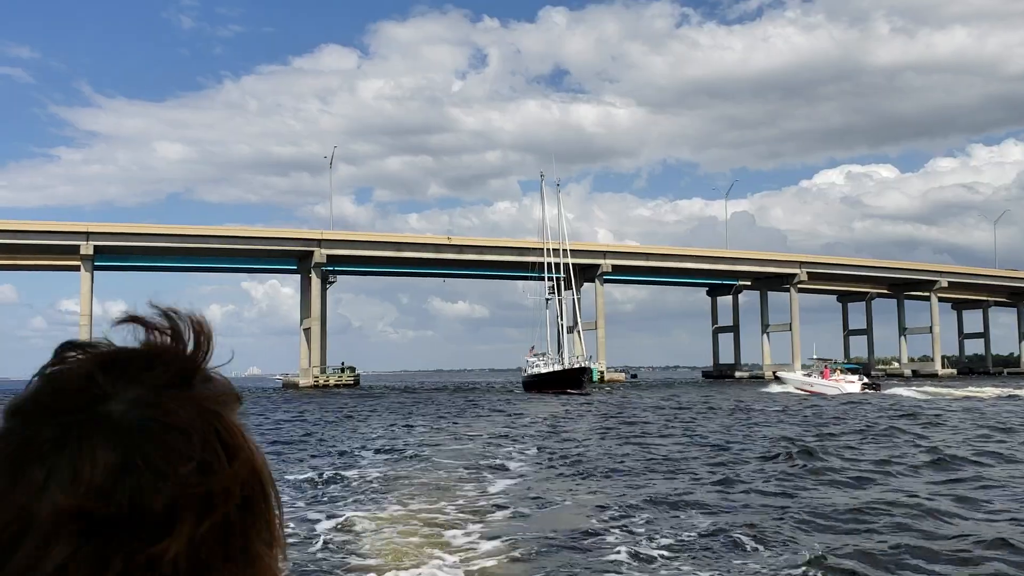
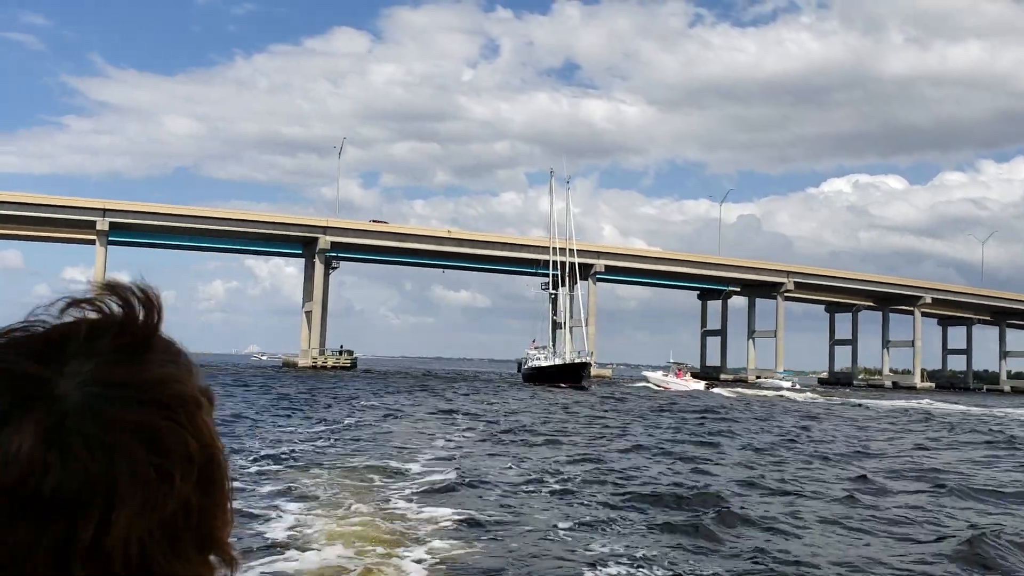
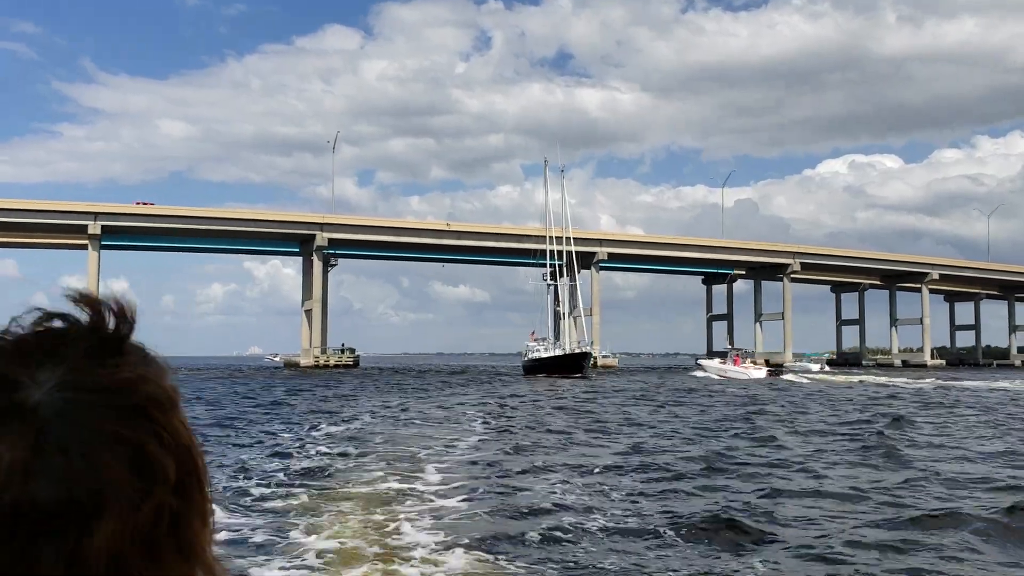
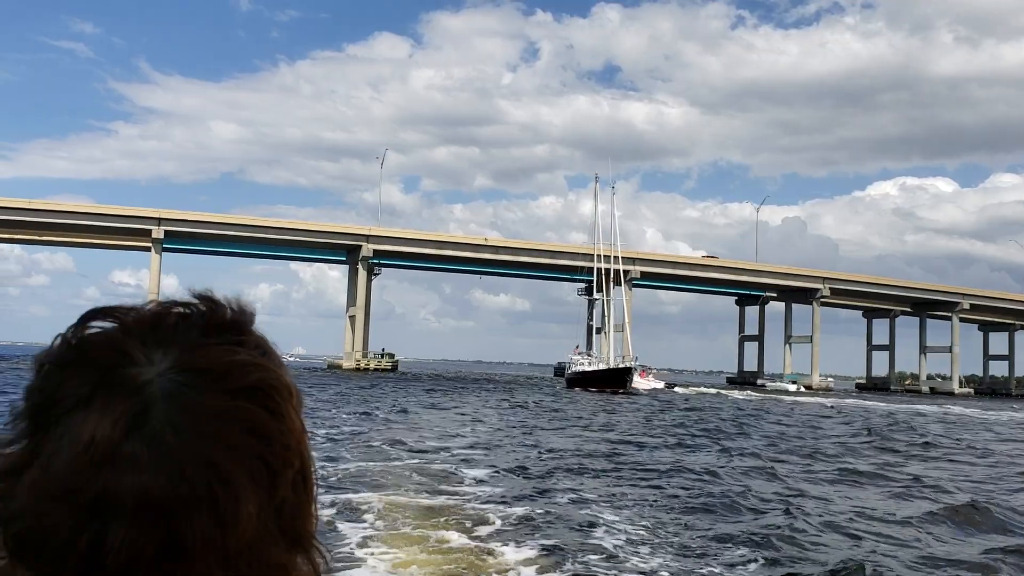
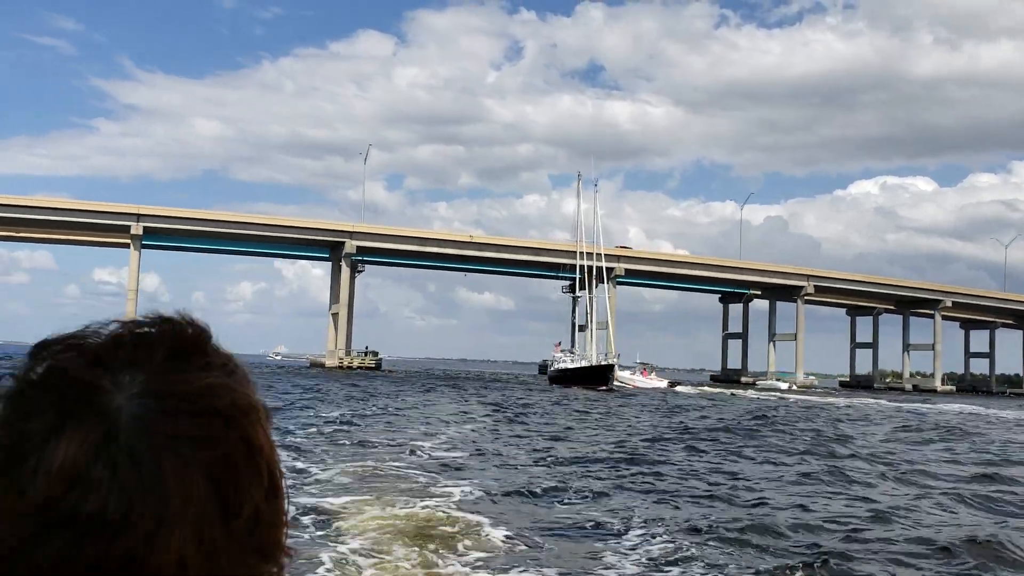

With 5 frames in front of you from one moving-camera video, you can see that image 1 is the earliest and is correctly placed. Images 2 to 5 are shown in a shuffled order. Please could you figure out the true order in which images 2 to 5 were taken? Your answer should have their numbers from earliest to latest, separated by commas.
3, 2, 5, 4
